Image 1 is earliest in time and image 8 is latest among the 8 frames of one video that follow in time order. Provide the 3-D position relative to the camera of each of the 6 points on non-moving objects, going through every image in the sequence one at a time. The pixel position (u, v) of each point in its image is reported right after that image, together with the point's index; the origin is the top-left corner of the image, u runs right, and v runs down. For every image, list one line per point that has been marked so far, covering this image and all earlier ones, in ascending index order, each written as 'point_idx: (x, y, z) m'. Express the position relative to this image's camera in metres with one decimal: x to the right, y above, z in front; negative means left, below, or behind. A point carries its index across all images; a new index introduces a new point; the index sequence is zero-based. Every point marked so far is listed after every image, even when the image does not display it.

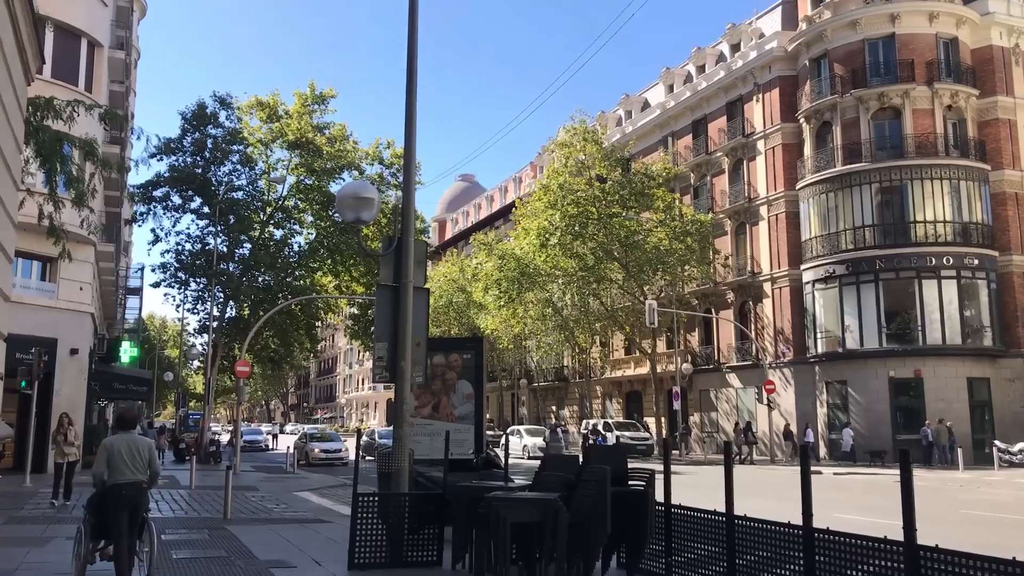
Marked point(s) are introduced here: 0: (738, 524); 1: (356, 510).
0: (+1.9, -2.1, +7.2) m
1: (-1.6, -2.3, +8.6) m
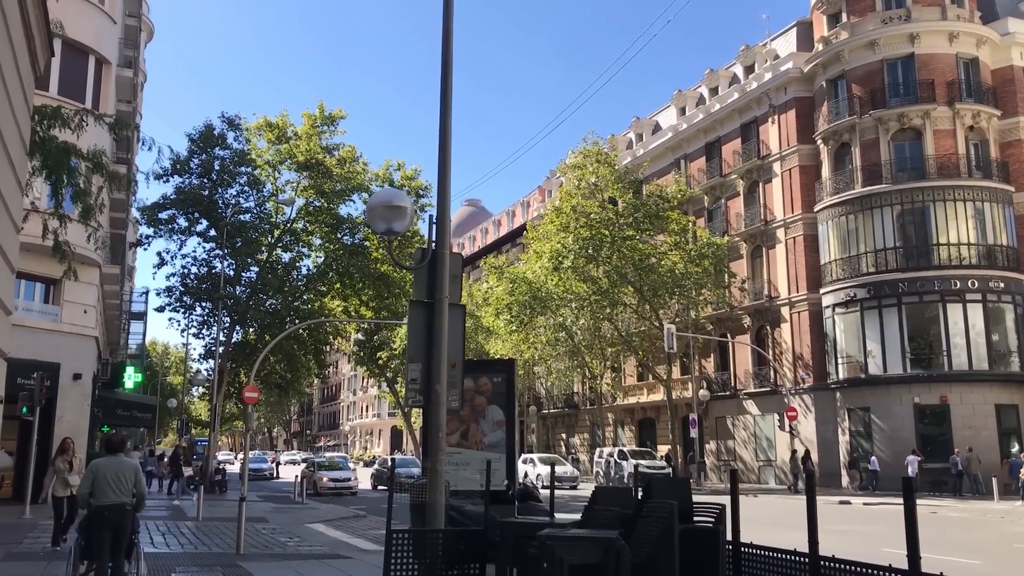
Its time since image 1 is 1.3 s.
0: (+2.4, -2.1, +6.4) m
1: (-1.1, -2.5, +7.8) m
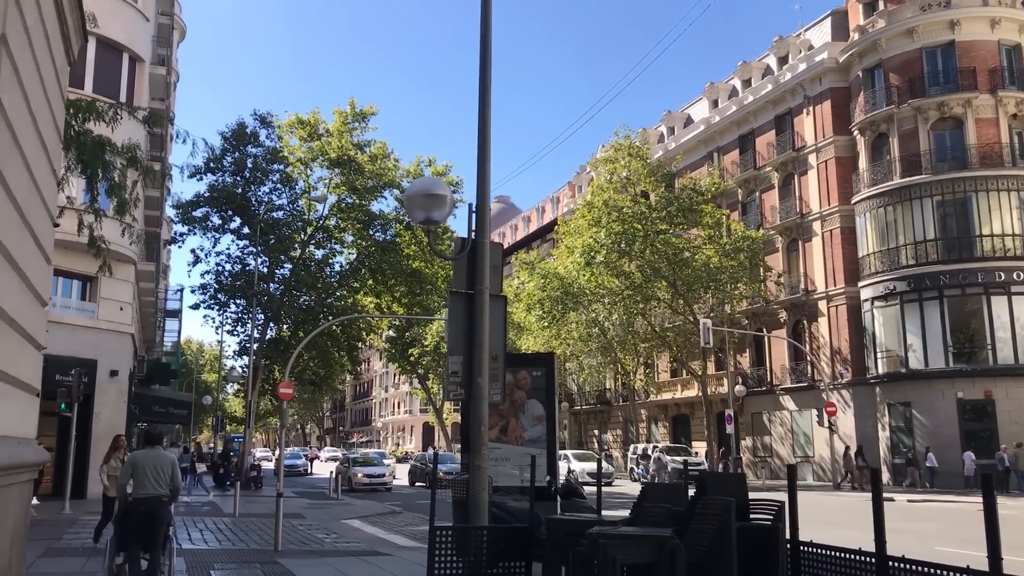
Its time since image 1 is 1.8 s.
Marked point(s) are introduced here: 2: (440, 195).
0: (+2.8, -2.0, +6.0) m
1: (-0.7, -2.4, +7.6) m
2: (-0.7, +0.9, +8.3) m
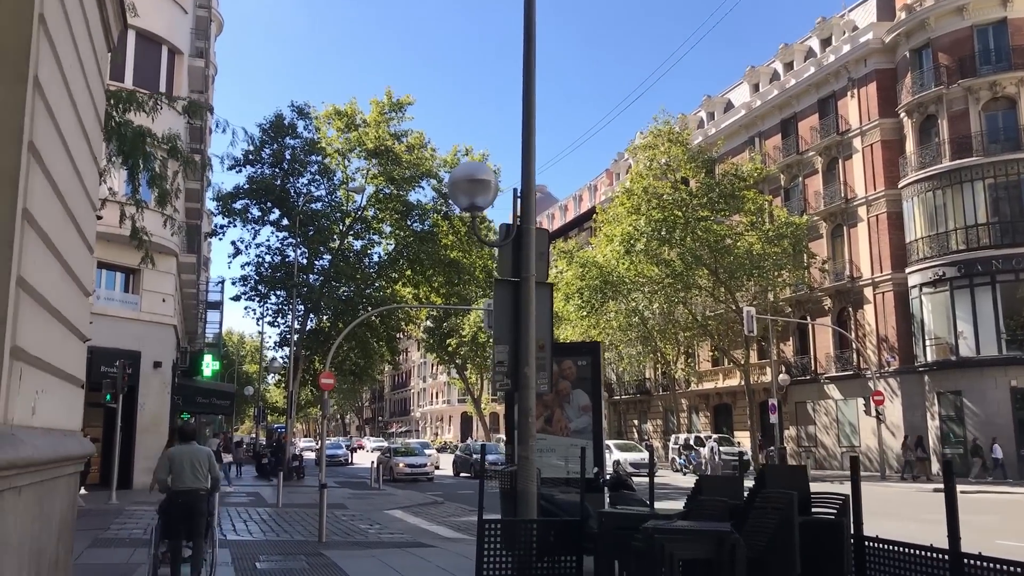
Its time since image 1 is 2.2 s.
0: (+3.1, -1.9, +5.7) m
1: (-0.3, -2.3, +7.4) m
2: (-0.3, +1.1, +8.1) m
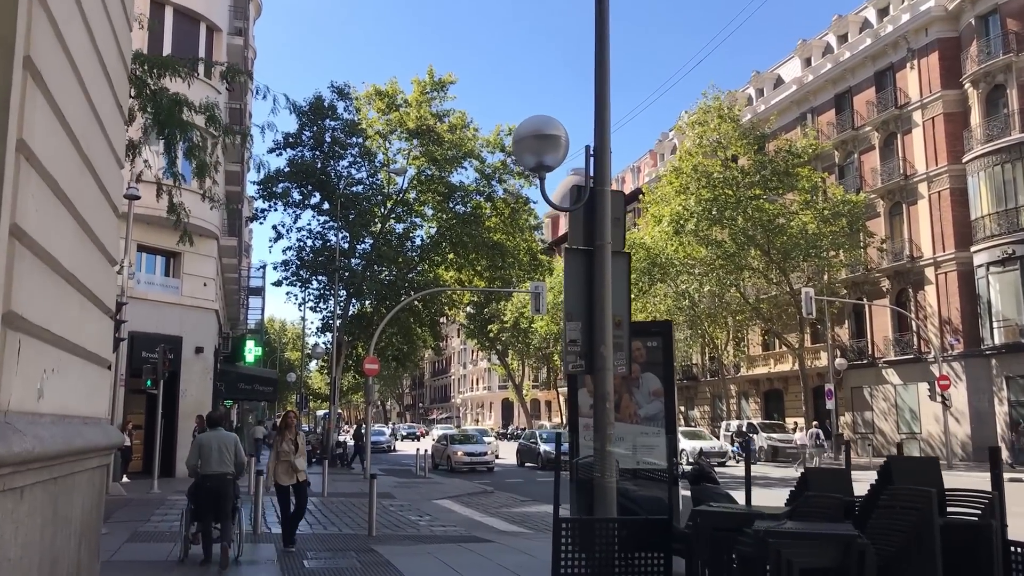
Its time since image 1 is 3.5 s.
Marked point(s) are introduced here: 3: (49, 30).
0: (+3.7, -1.7, +4.7) m
1: (+0.4, -2.0, +6.5) m
2: (+0.4, +1.3, +7.2) m
3: (-2.2, +1.2, +4.0) m
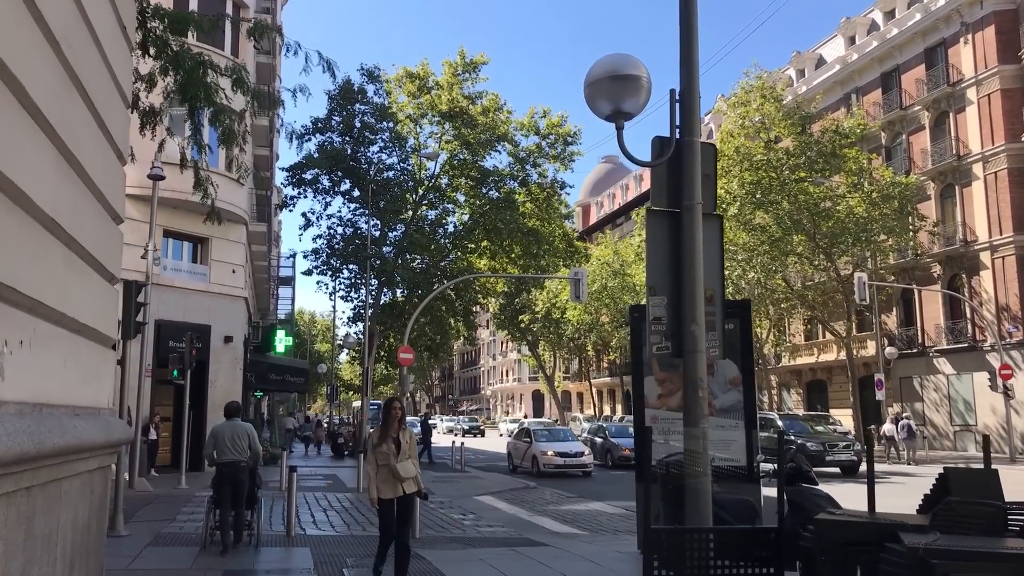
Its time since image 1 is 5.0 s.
0: (+4.2, -1.4, +3.5) m
1: (+0.9, -1.8, +5.5) m
2: (+0.9, +1.6, +6.1) m
3: (-1.8, +1.4, +3.0) m
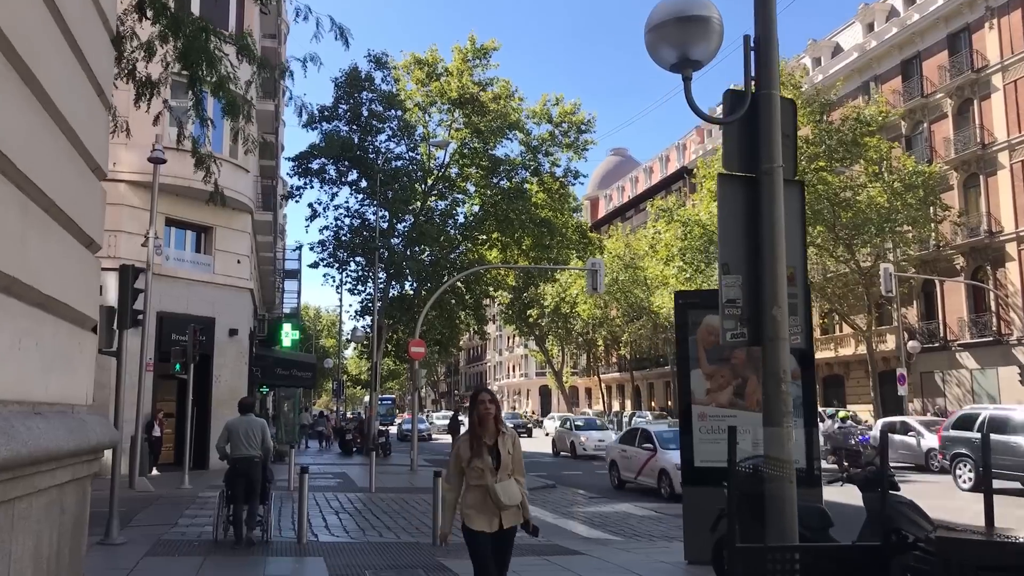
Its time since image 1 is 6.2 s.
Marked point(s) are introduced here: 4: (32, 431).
0: (+4.5, -1.3, +2.6) m
1: (+1.2, -1.6, +4.6) m
2: (+1.2, +1.7, +5.2) m
3: (-1.5, +1.5, +2.2) m
4: (-1.7, -0.5, +2.9) m
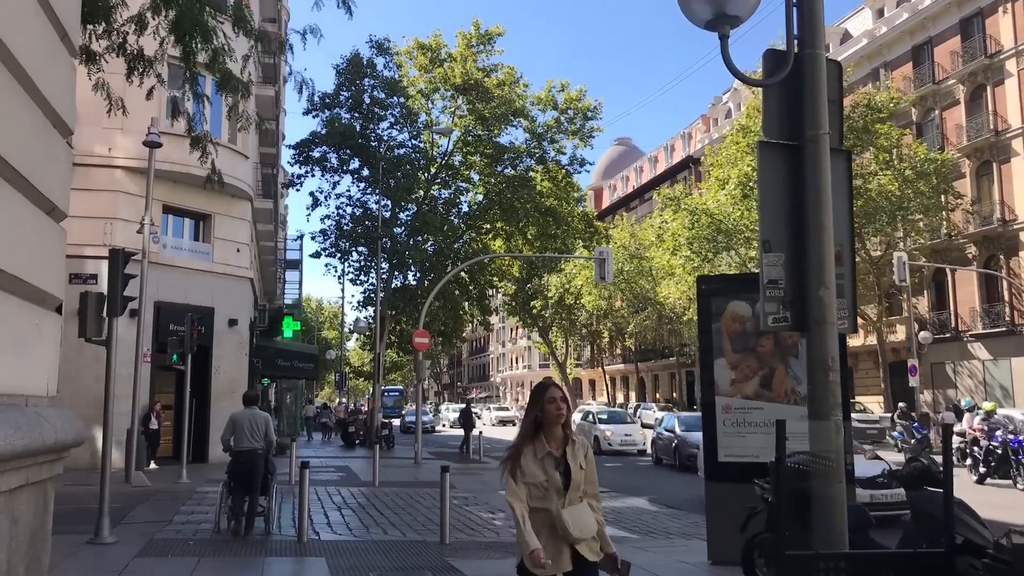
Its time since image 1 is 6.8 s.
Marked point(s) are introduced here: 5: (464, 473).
0: (+4.6, -1.2, +2.1) m
1: (+1.3, -1.5, +4.1) m
2: (+1.3, +1.8, +4.7) m
3: (-1.4, +1.6, +1.7) m
4: (-1.6, -0.4, +2.4) m
5: (-1.1, -4.1, +18.4) m
